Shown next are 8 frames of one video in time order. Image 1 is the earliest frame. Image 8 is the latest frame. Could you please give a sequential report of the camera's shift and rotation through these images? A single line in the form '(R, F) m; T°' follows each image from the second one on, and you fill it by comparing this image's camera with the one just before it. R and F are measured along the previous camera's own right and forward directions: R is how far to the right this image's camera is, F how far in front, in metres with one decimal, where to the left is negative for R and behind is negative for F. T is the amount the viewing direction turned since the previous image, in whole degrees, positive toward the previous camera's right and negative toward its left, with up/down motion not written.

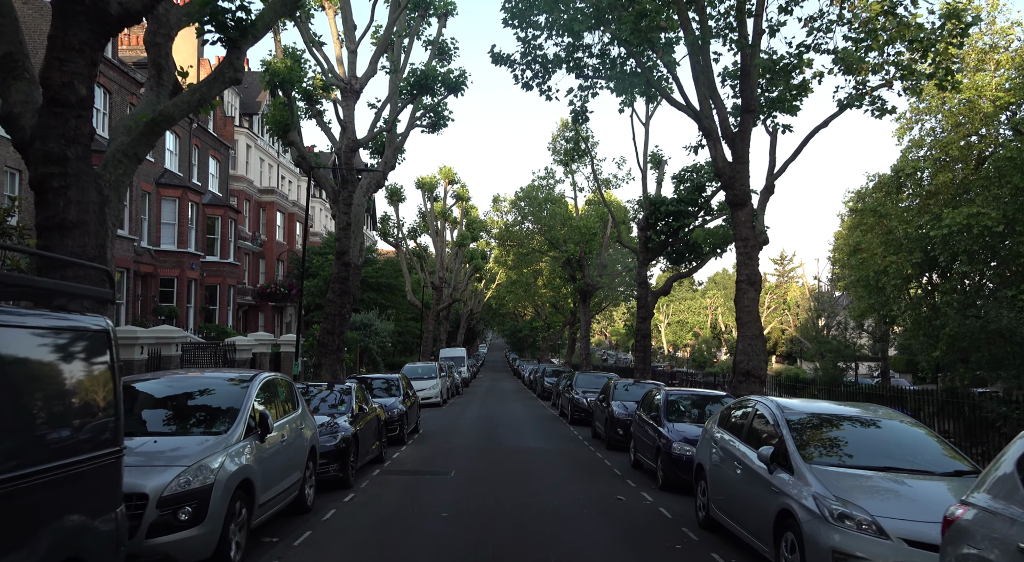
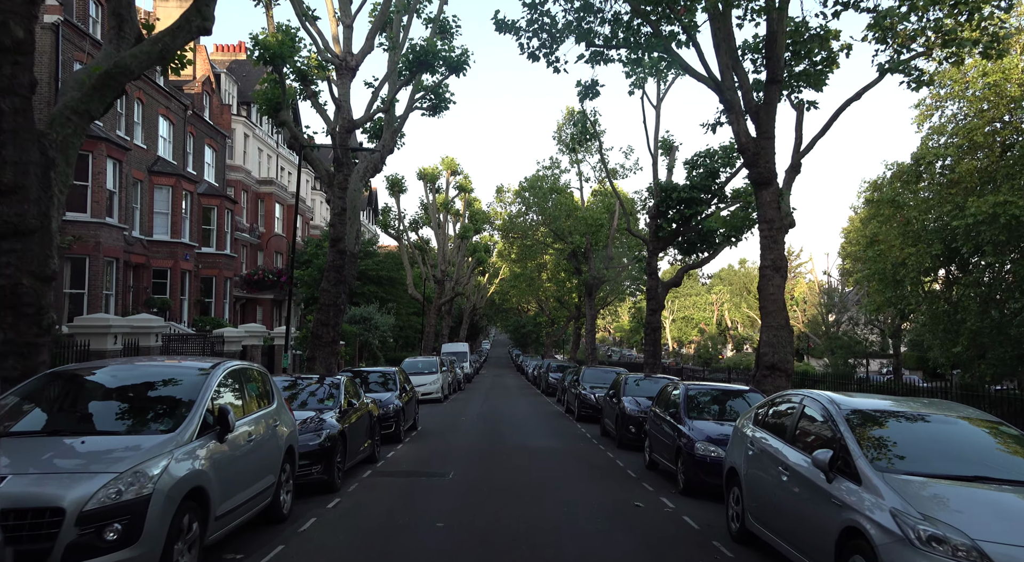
(0.0, +1.0) m; 0°
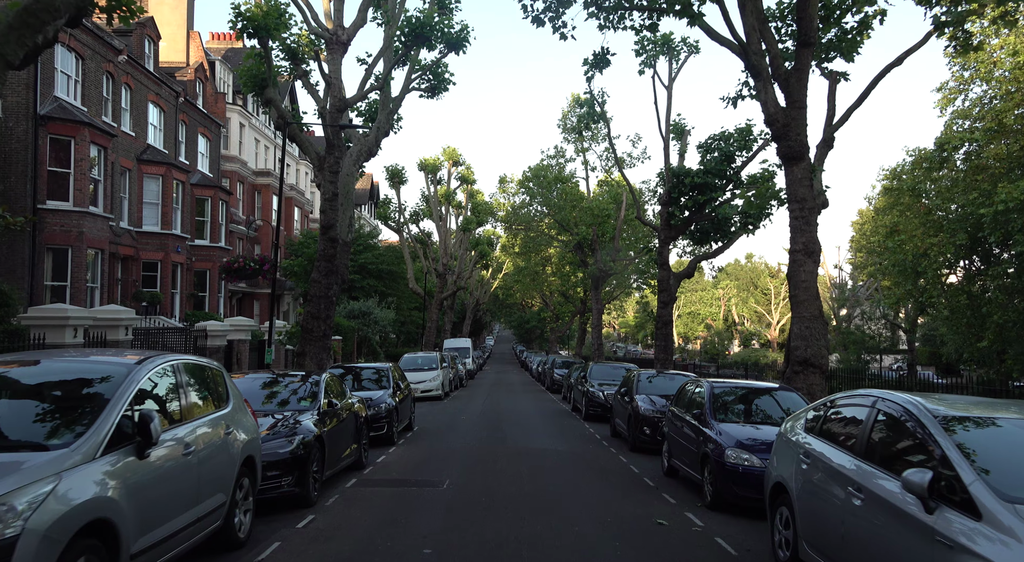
(0.0, +1.1) m; 0°
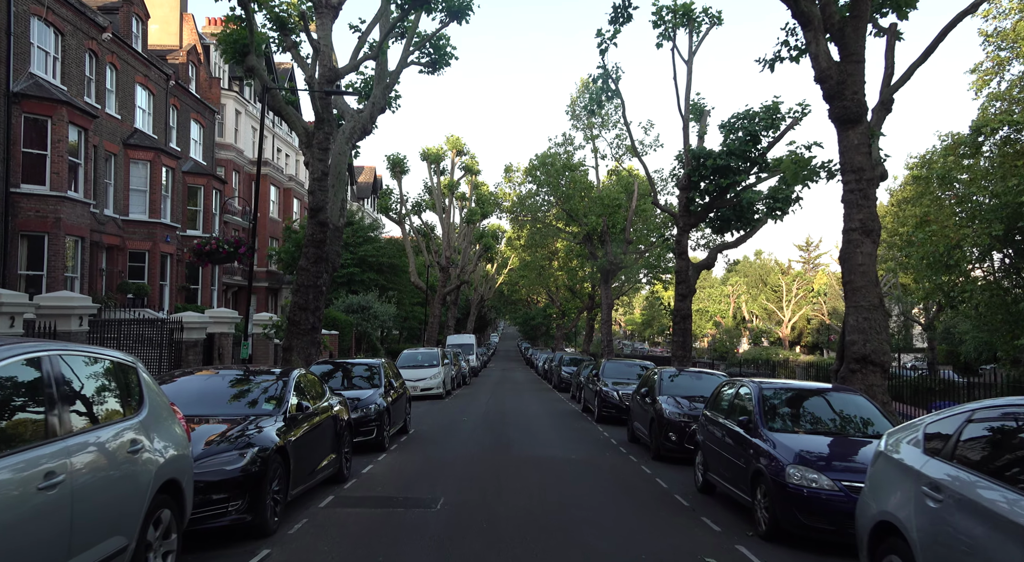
(0.0, +1.5) m; 0°
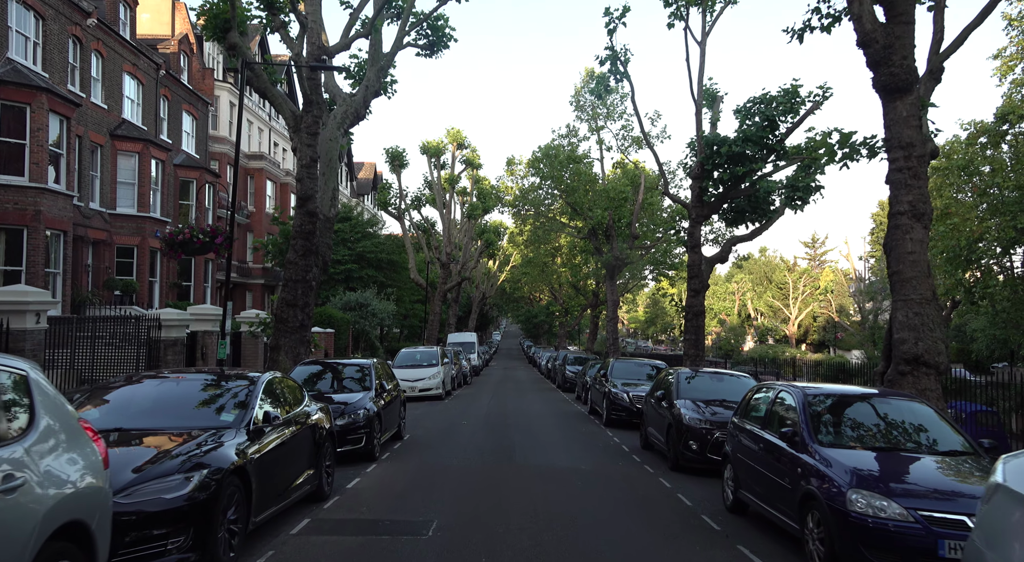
(0.0, +1.0) m; 0°
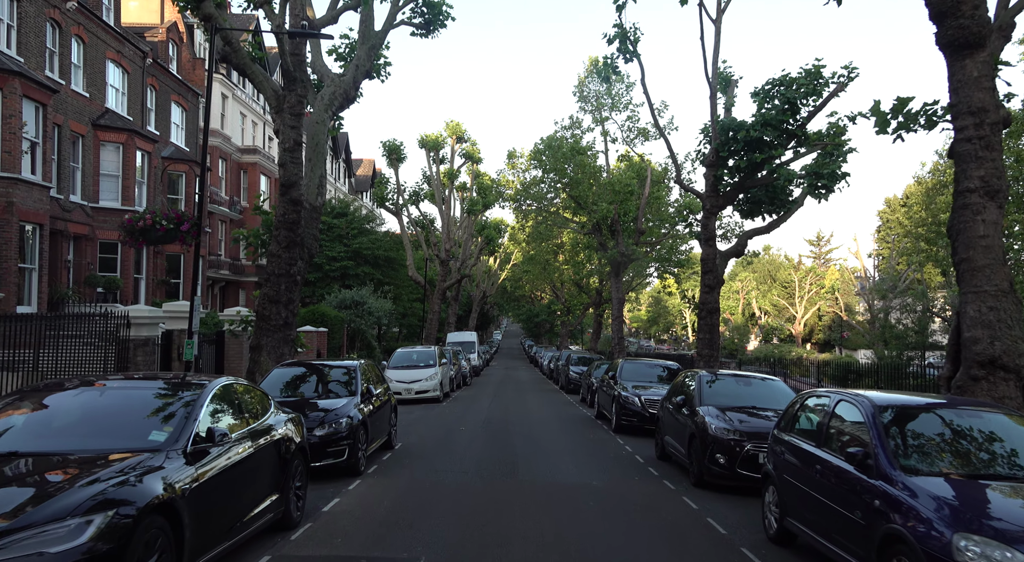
(0.0, +1.1) m; 0°
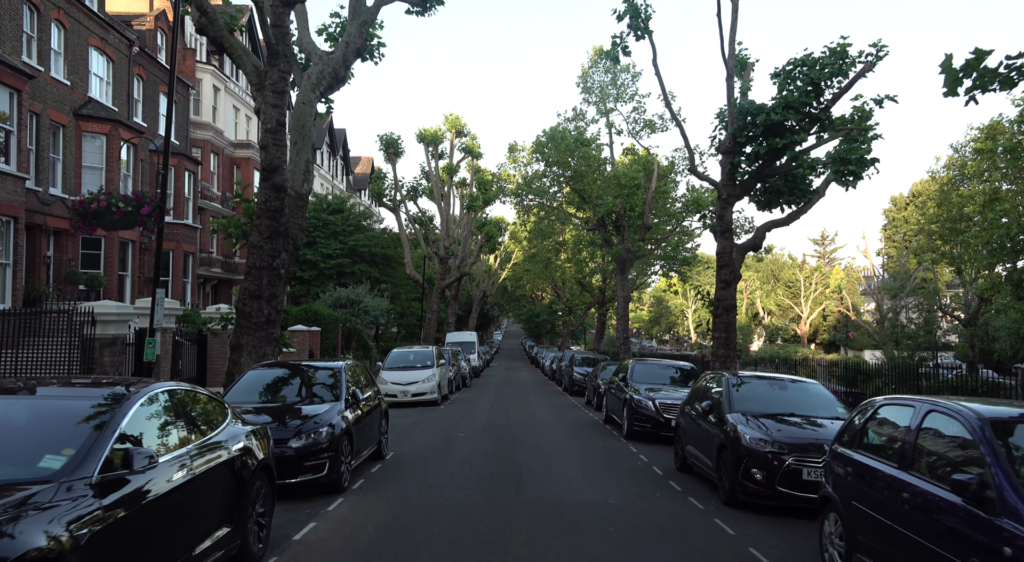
(-0.1, +1.1) m; 0°
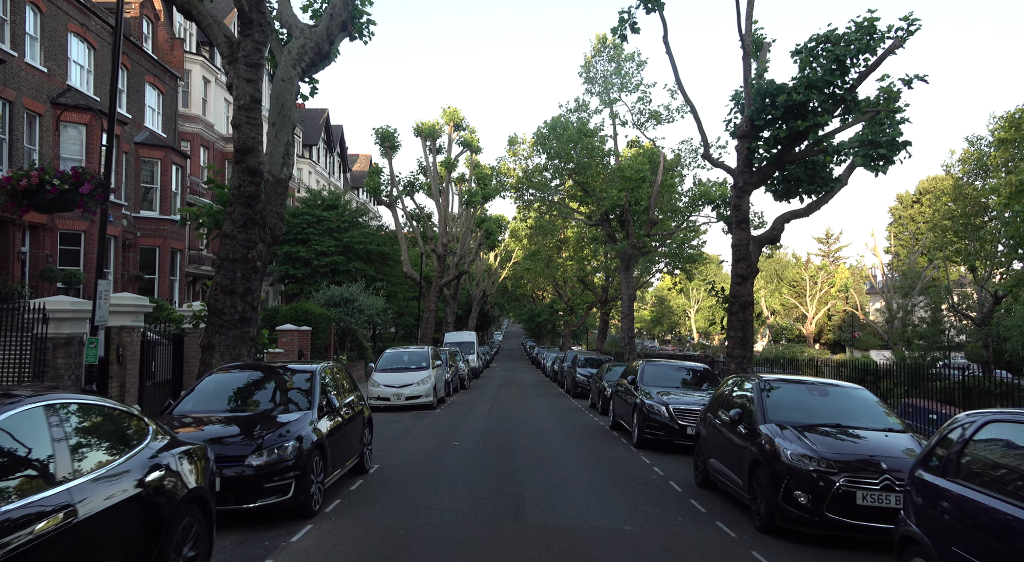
(0.0, +1.1) m; 0°
